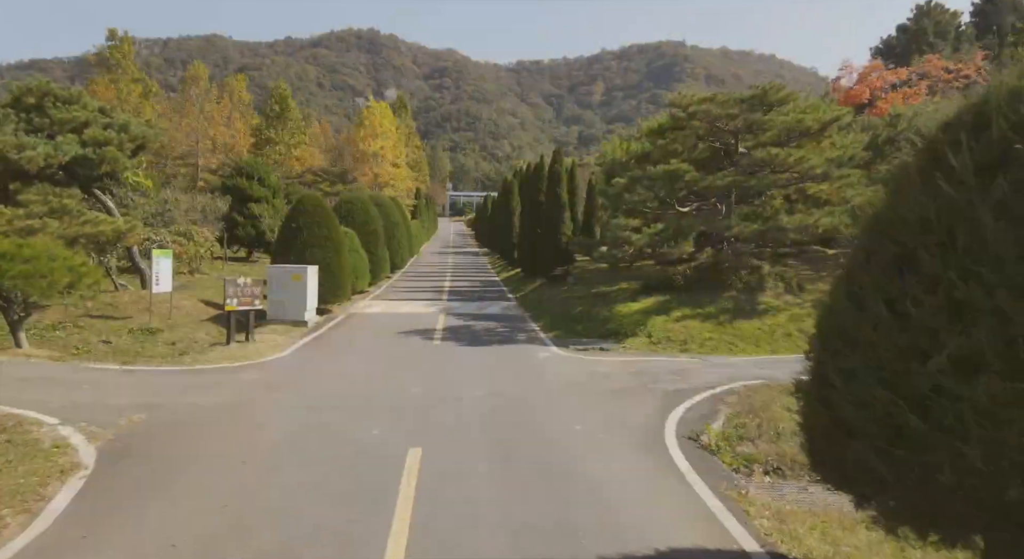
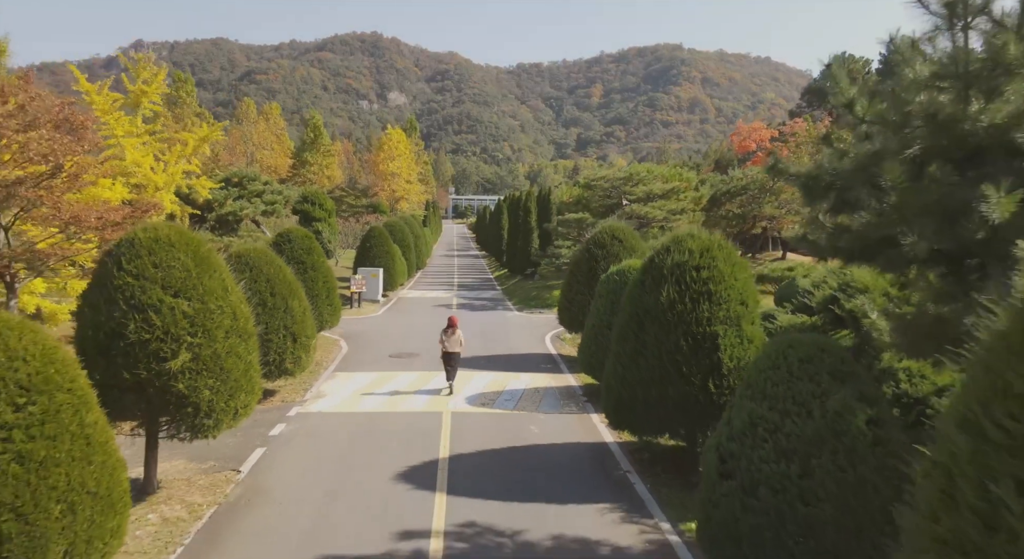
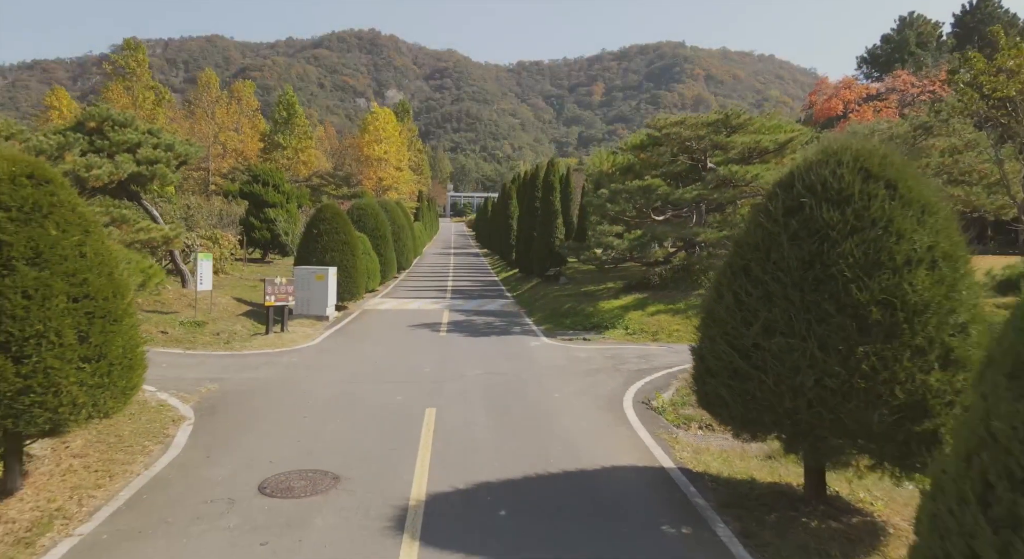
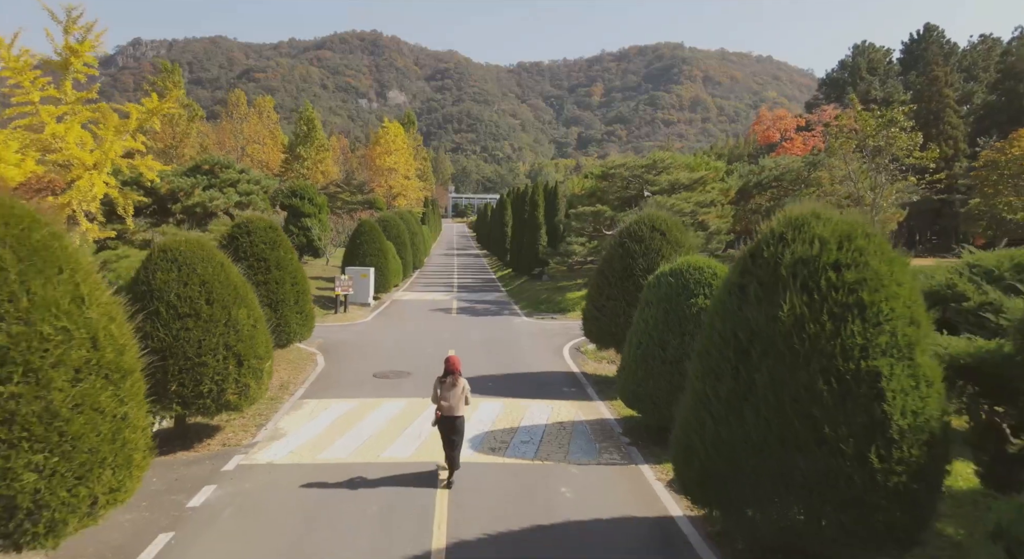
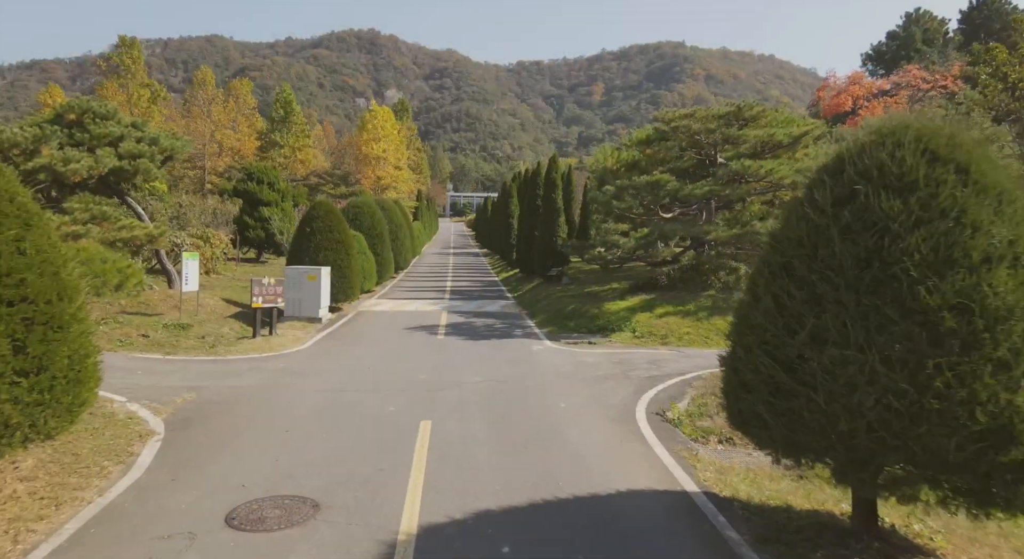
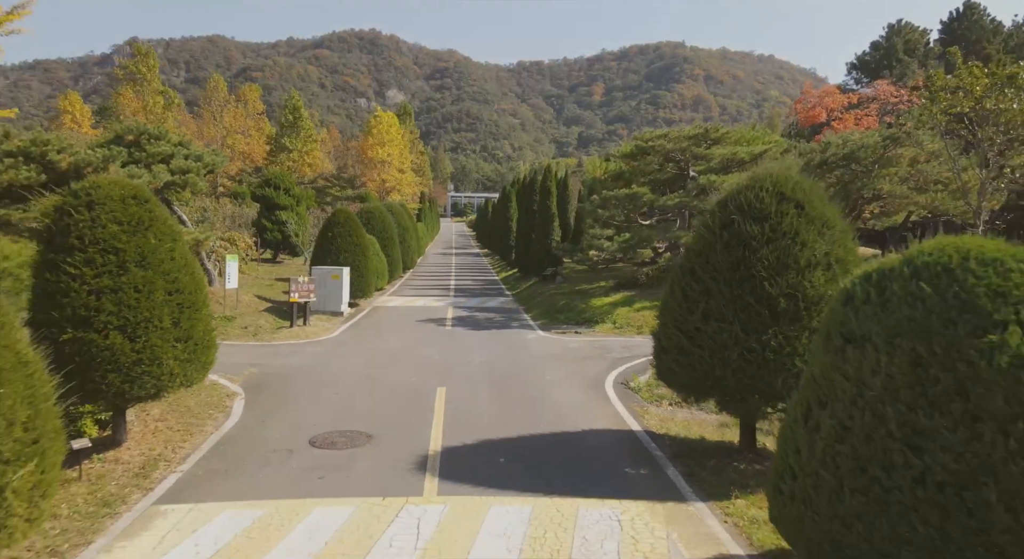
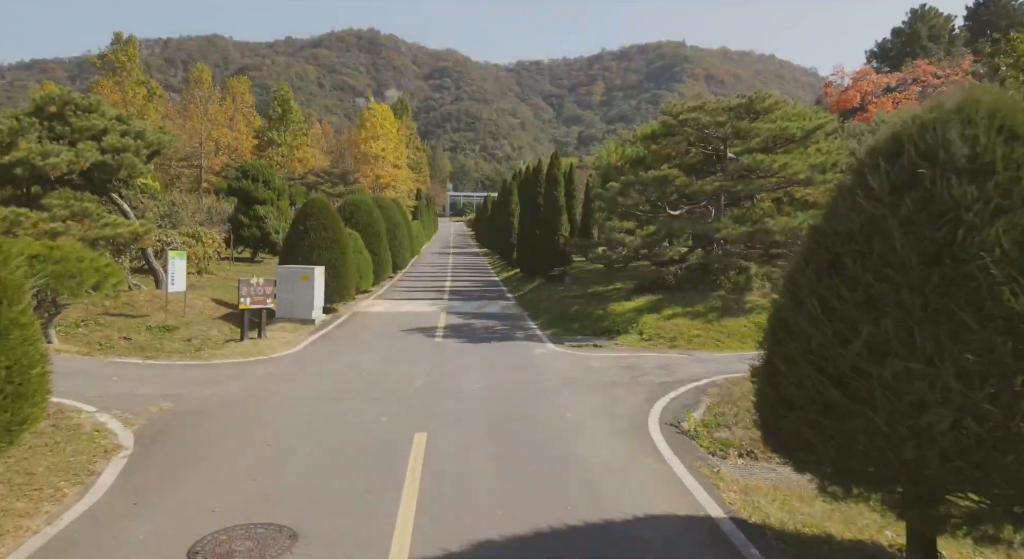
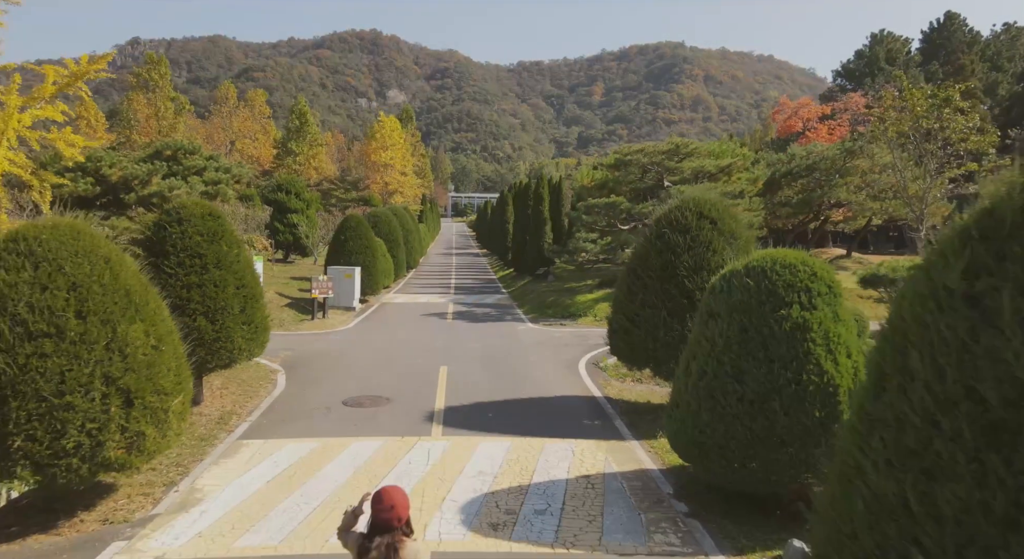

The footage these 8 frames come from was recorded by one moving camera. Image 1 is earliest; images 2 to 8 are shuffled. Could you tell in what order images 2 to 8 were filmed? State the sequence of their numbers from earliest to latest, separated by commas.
7, 5, 3, 6, 8, 4, 2
